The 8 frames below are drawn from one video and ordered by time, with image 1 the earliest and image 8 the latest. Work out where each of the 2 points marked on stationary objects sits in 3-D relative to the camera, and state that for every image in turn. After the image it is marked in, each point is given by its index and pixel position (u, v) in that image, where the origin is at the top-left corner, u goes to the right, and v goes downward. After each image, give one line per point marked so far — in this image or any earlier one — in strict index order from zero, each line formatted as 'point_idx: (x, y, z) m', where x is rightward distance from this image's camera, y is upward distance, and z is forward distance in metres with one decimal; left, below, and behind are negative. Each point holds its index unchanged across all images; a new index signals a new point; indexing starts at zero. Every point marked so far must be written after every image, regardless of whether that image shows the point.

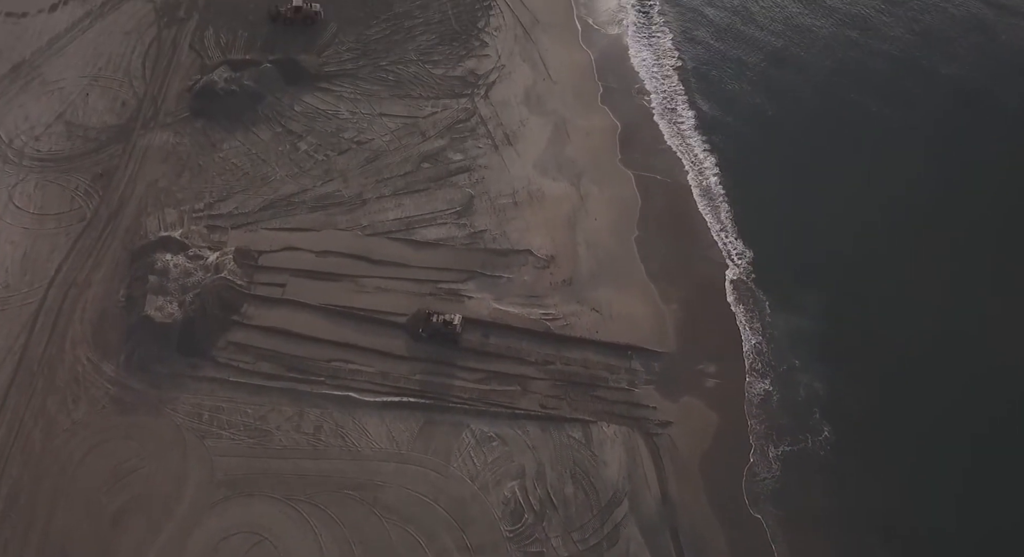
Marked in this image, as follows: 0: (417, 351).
0: (-2.0, -1.5, +18.2) m
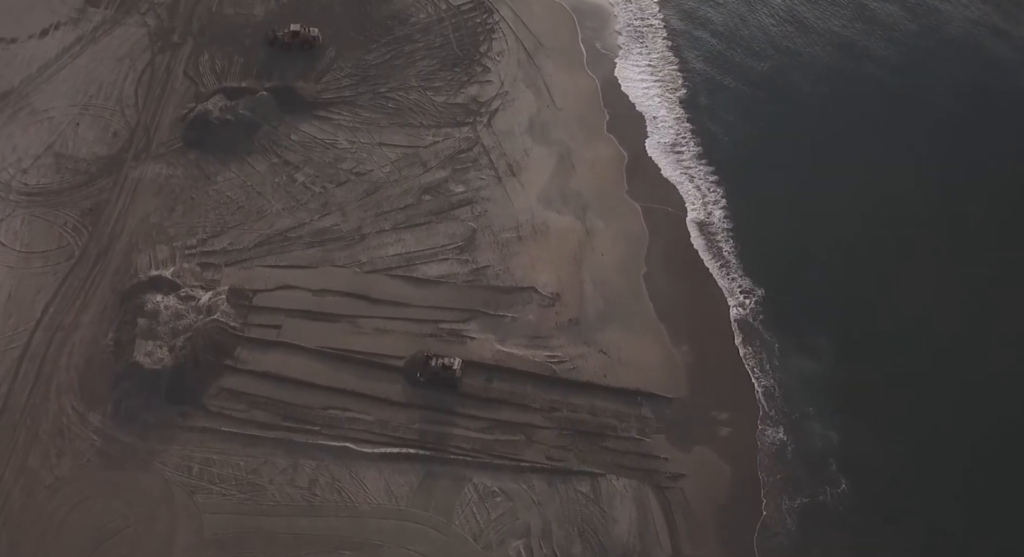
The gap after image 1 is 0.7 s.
0: (-1.9, -2.4, +17.5) m
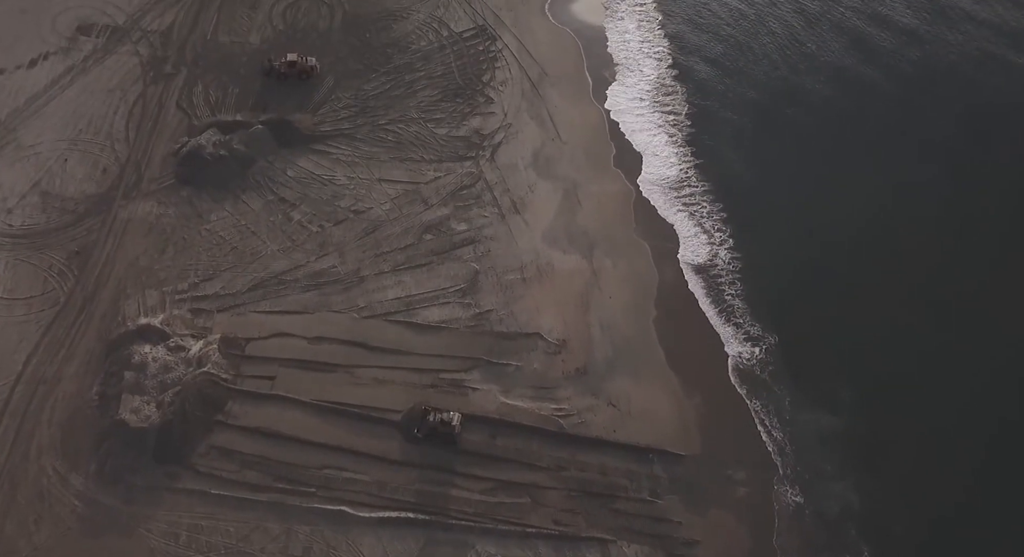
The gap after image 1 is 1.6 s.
0: (-1.8, -3.4, +16.6) m
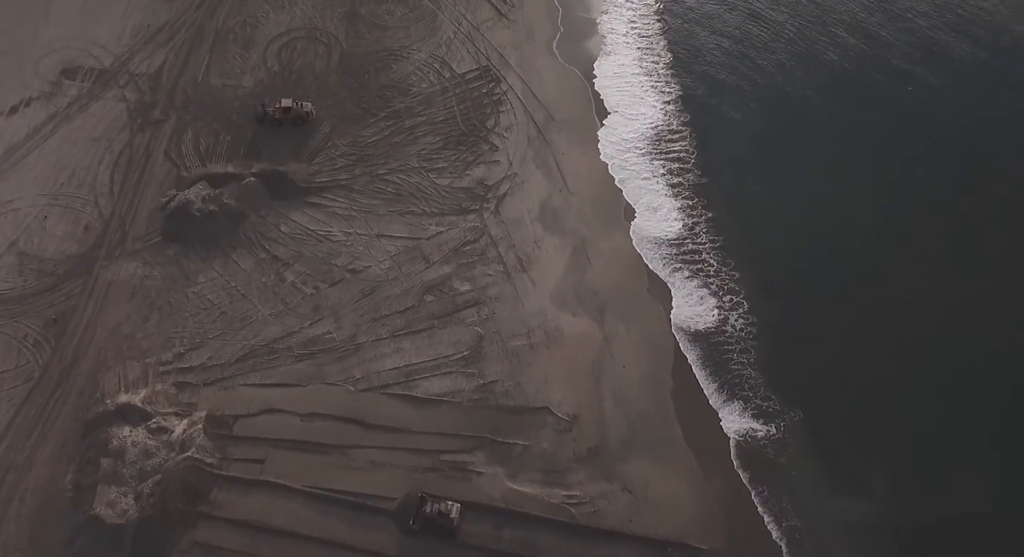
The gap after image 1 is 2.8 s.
0: (-1.7, -4.8, +15.4) m
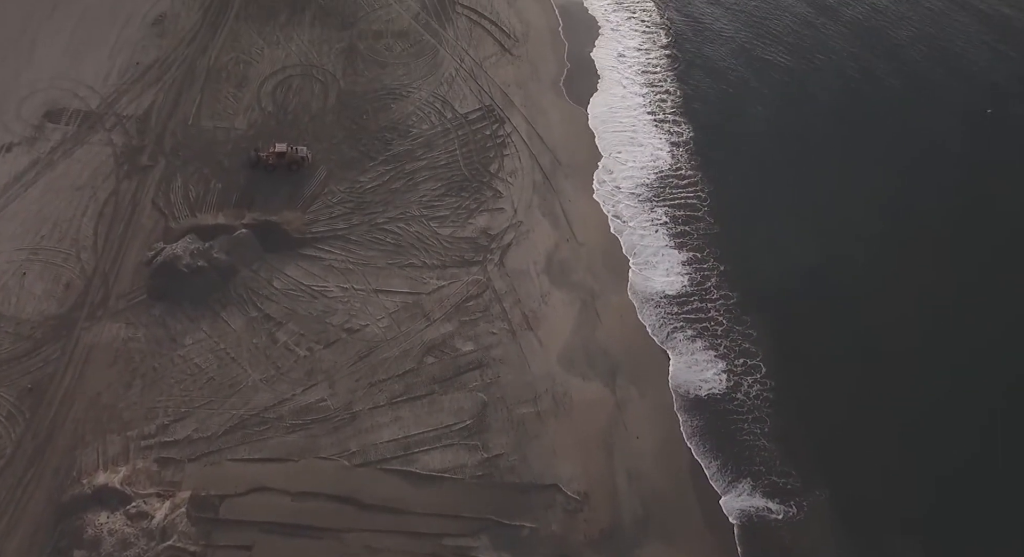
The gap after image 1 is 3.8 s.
0: (-1.6, -6.0, +14.2) m
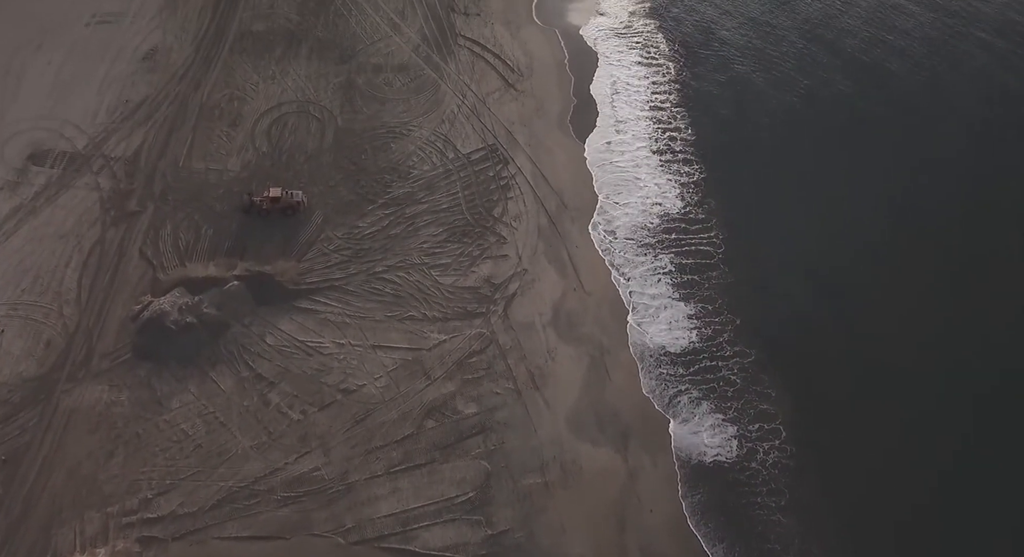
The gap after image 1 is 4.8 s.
0: (-1.5, -7.1, +13.1) m
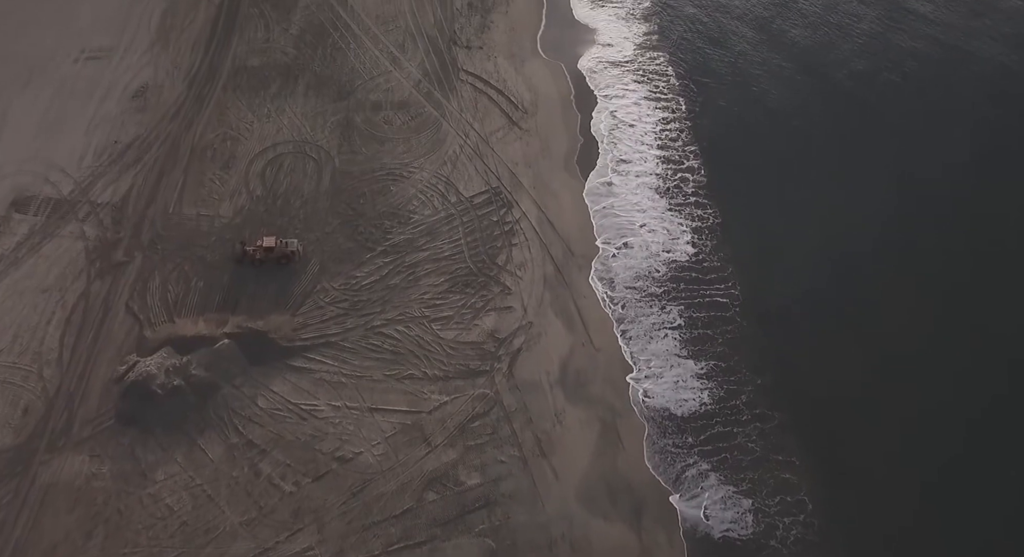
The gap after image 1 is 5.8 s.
0: (-1.4, -8.3, +12.1) m
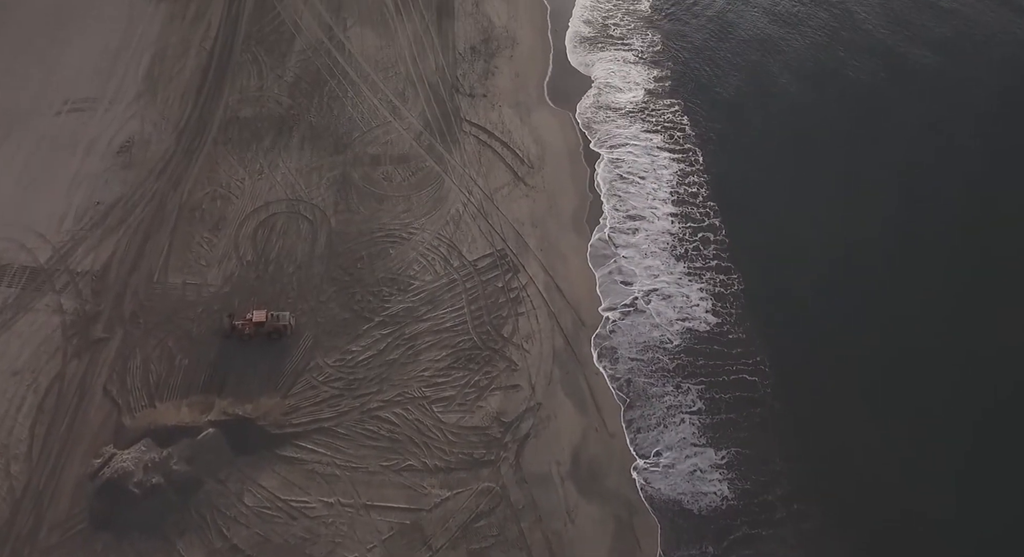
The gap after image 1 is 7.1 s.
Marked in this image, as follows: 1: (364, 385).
0: (-1.2, -9.8, +10.6) m
1: (-3.1, -2.3, +18.4) m
